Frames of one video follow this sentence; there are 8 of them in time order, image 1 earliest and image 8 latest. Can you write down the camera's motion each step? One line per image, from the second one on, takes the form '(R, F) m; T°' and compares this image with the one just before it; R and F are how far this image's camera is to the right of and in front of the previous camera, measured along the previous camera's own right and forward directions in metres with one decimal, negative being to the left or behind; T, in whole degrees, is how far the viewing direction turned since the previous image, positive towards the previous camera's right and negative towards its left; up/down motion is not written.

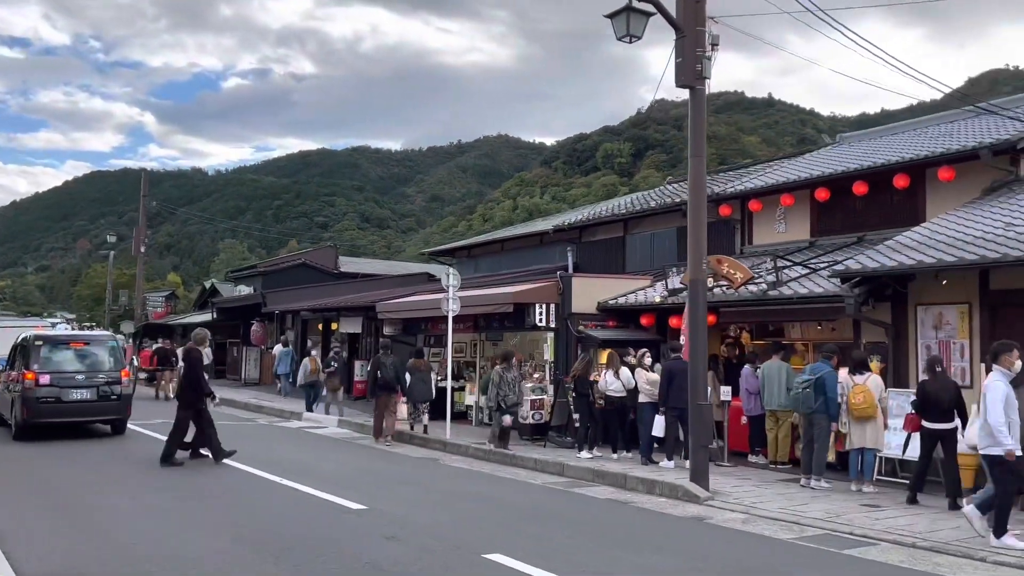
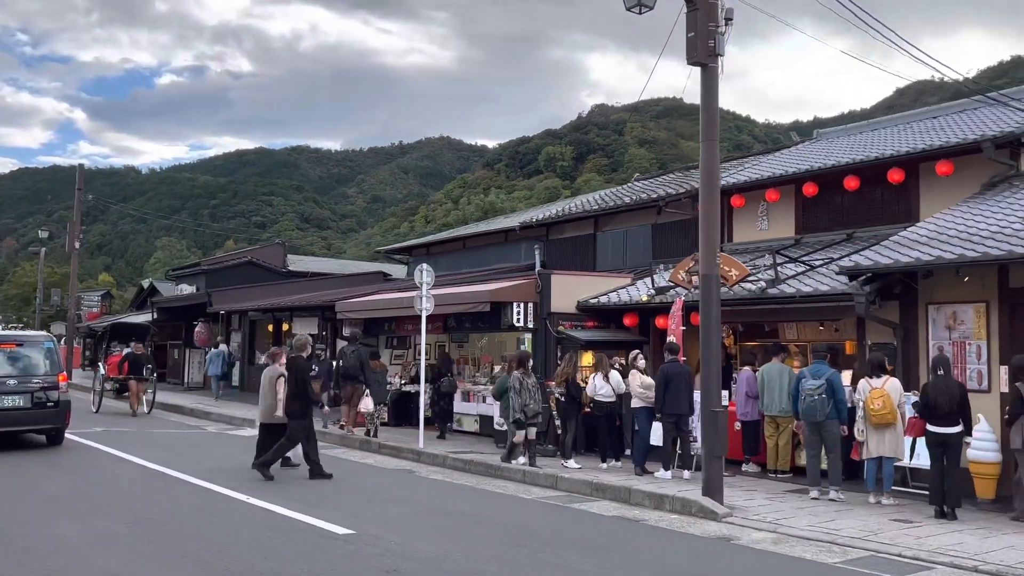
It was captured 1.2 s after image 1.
(-0.5, +0.9) m; +4°
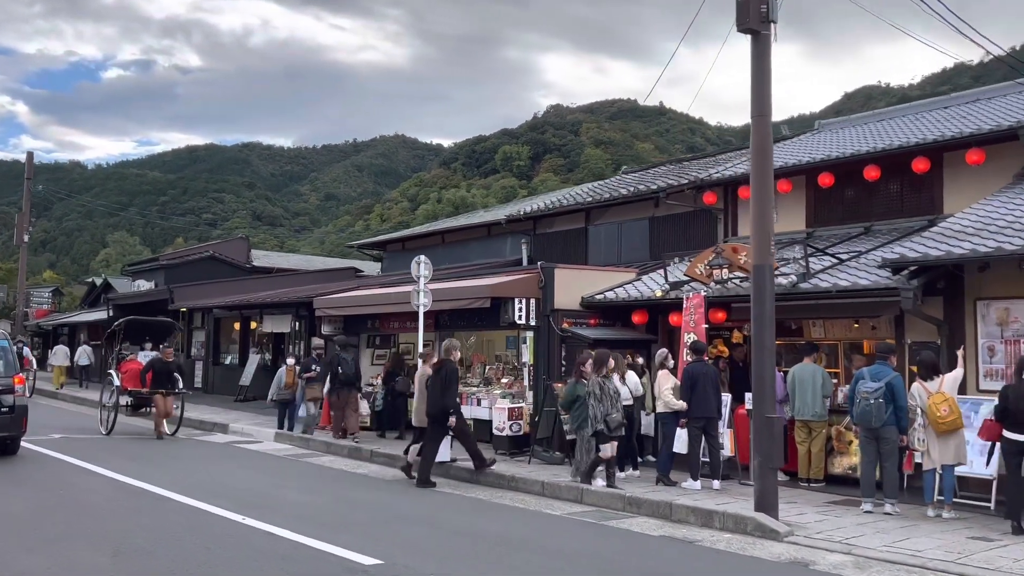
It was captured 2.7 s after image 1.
(-0.7, +1.0) m; +3°
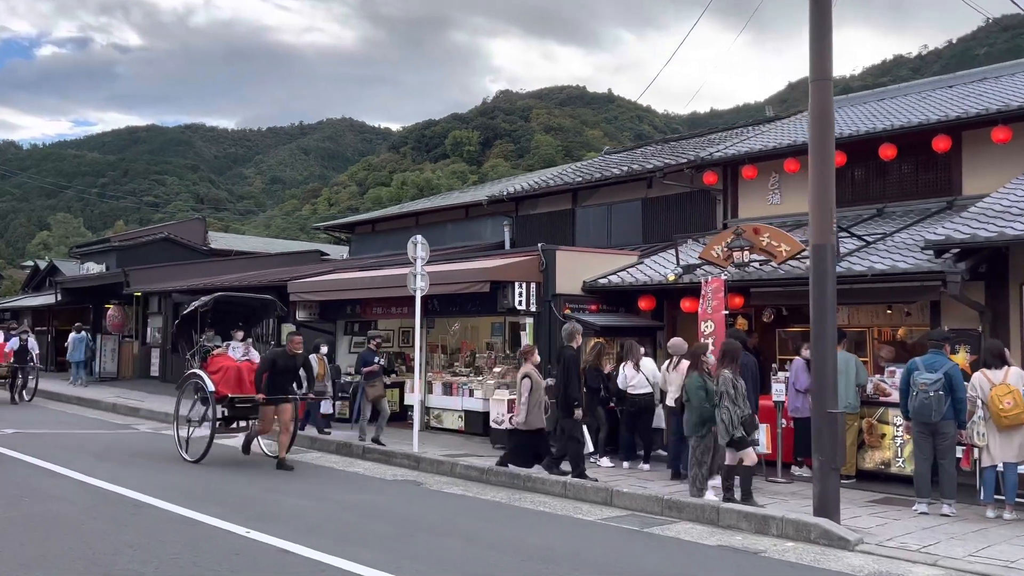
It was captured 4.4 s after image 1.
(-0.7, +0.9) m; +3°
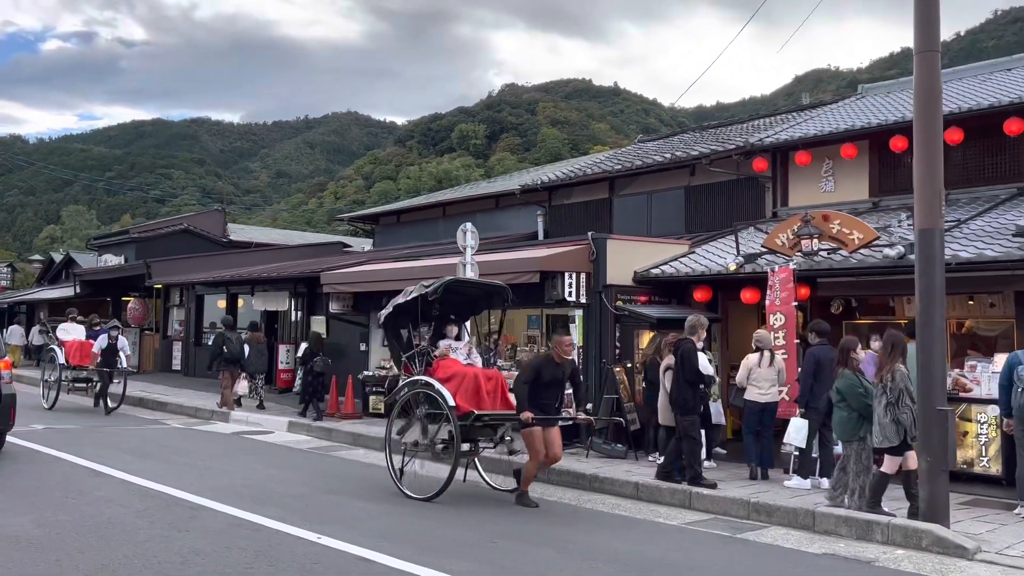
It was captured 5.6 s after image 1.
(-0.6, +0.5) m; 0°
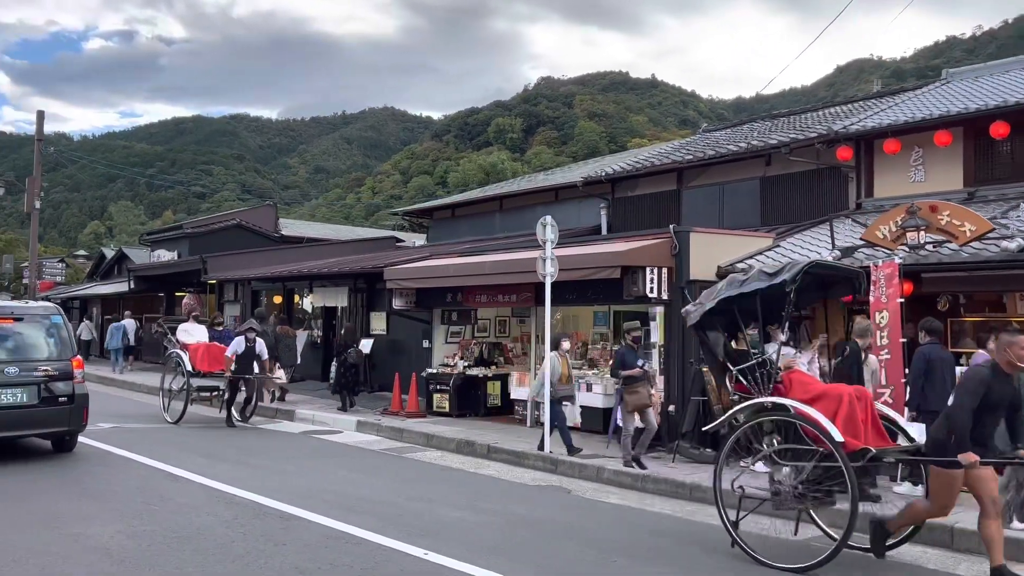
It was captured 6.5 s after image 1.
(-0.5, +0.5) m; -2°
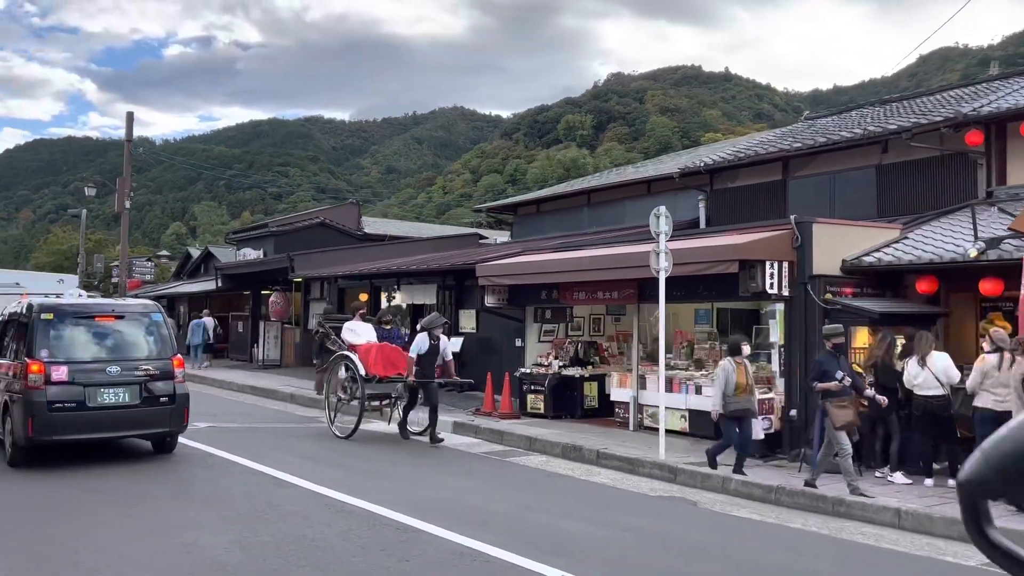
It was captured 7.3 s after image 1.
(-0.4, +0.5) m; -4°
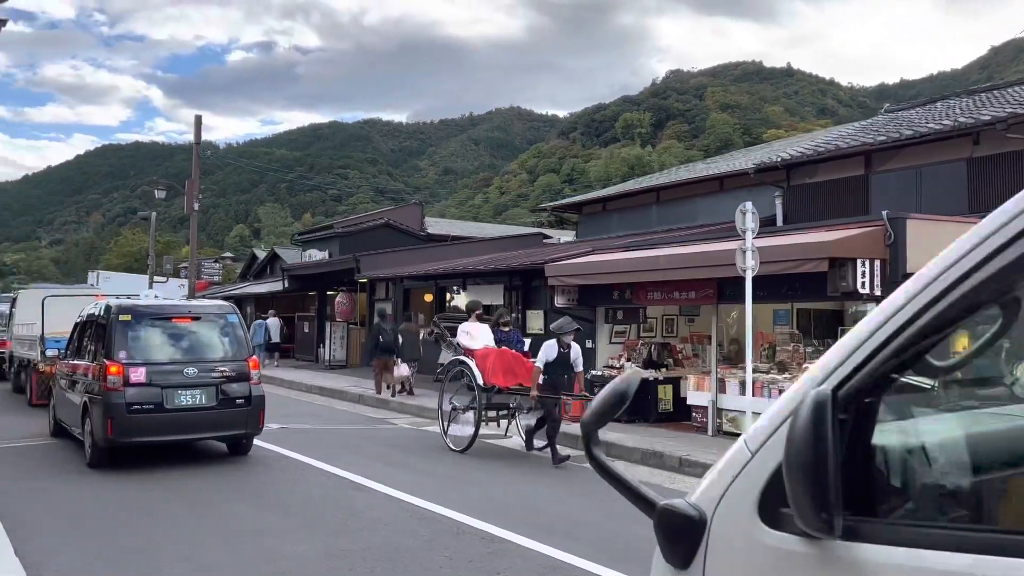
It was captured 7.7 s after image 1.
(-0.2, +0.3) m; -4°
